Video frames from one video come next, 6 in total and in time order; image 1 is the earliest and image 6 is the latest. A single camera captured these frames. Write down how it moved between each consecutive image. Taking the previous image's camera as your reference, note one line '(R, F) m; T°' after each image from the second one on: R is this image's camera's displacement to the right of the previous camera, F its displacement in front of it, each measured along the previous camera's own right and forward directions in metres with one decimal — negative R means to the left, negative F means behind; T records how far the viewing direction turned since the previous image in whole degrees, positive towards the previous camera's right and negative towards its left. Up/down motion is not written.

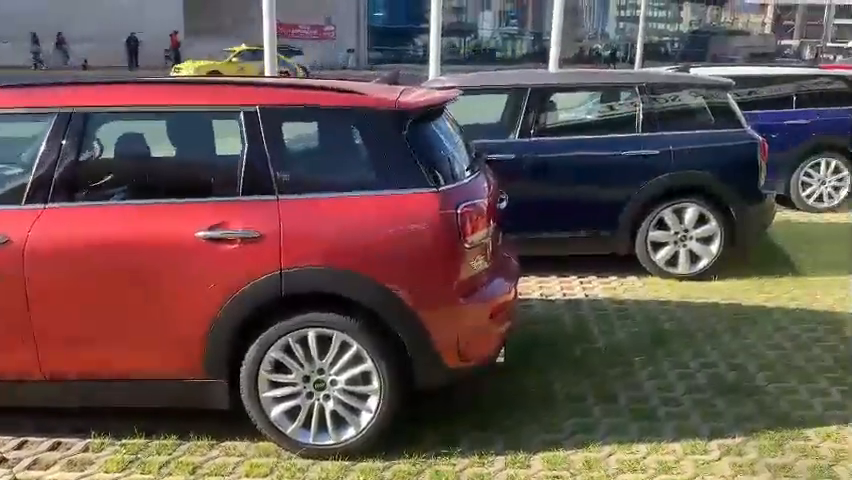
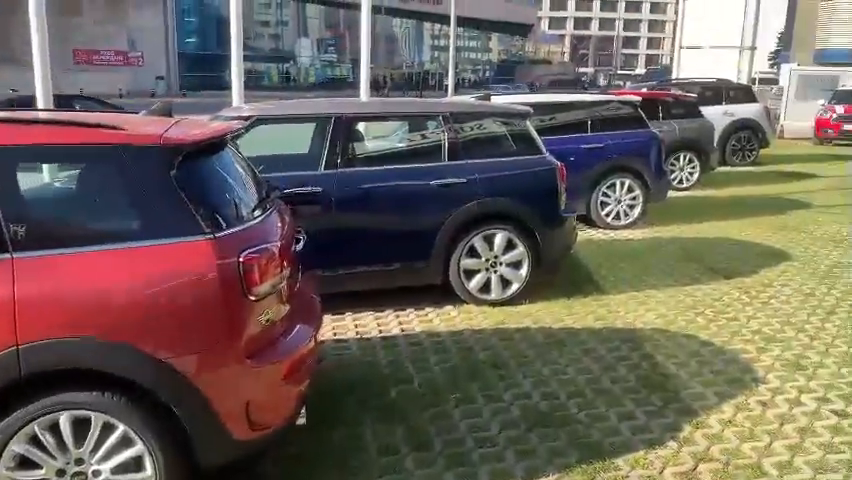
(+0.2, +0.3) m; +13°
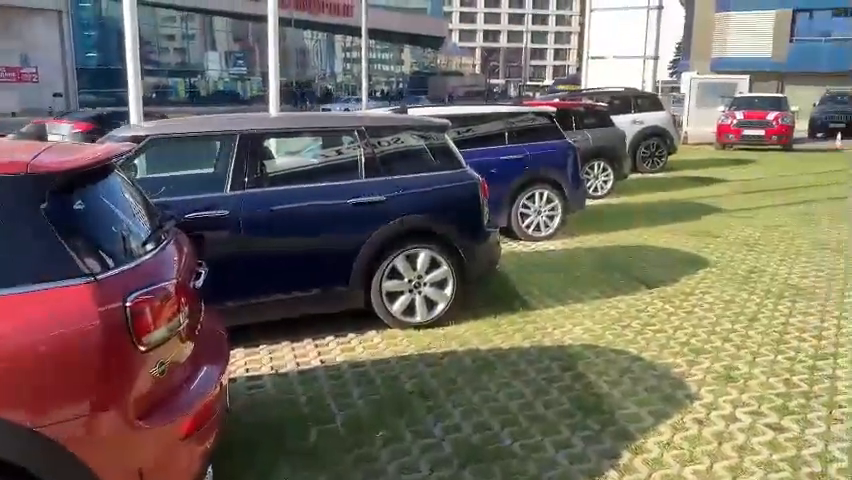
(0.0, +0.3) m; +6°
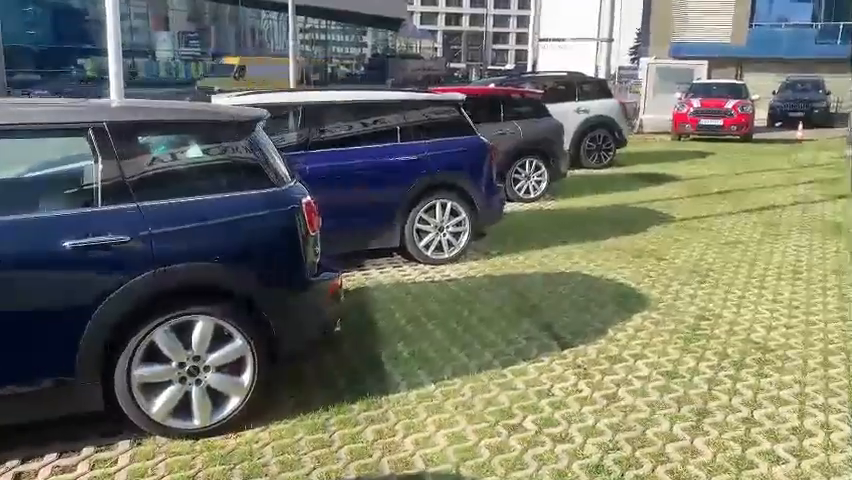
(+0.9, +1.9) m; +3°
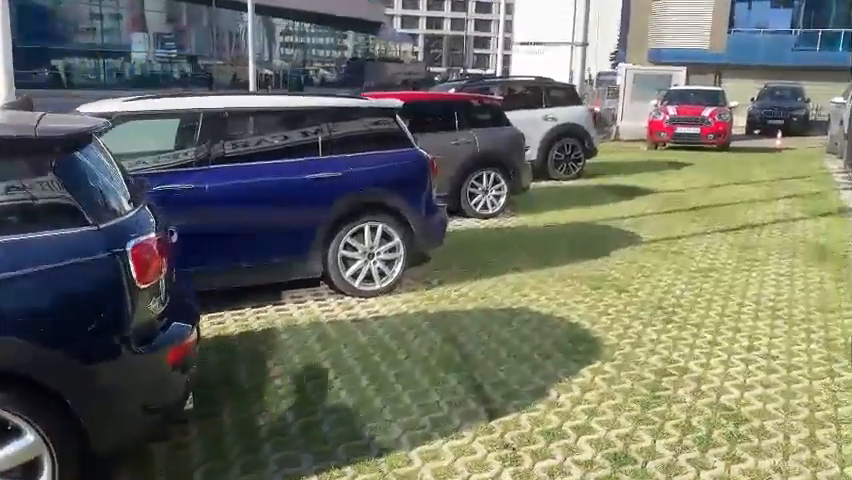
(+0.5, +0.9) m; +1°
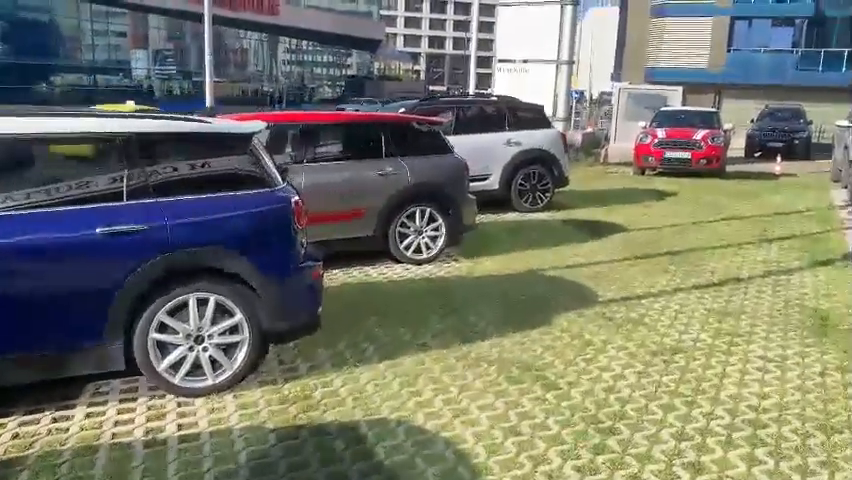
(+0.9, +1.6) m; 0°
